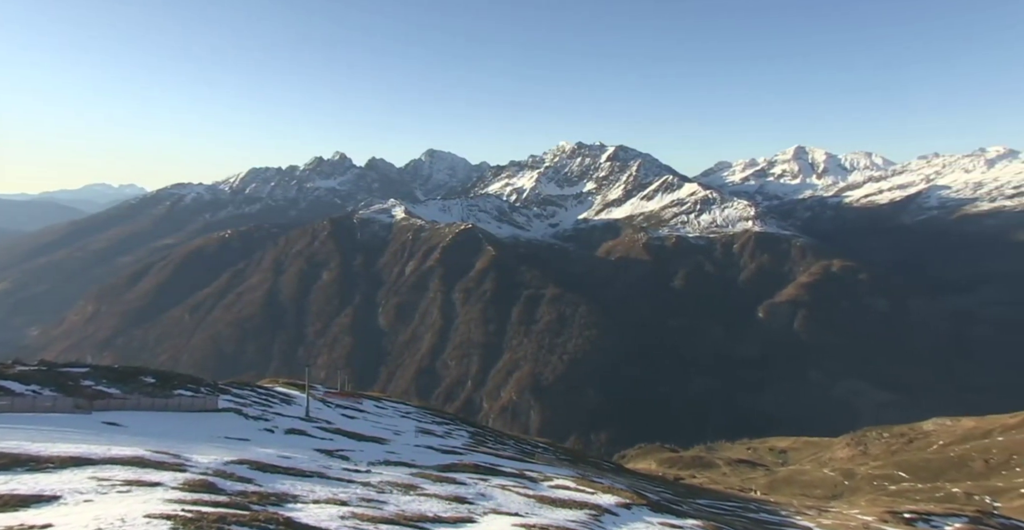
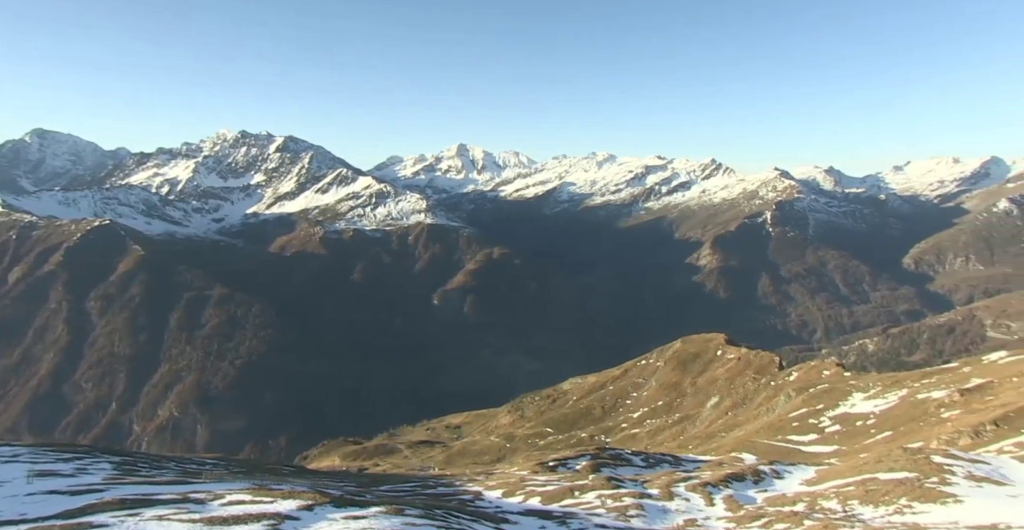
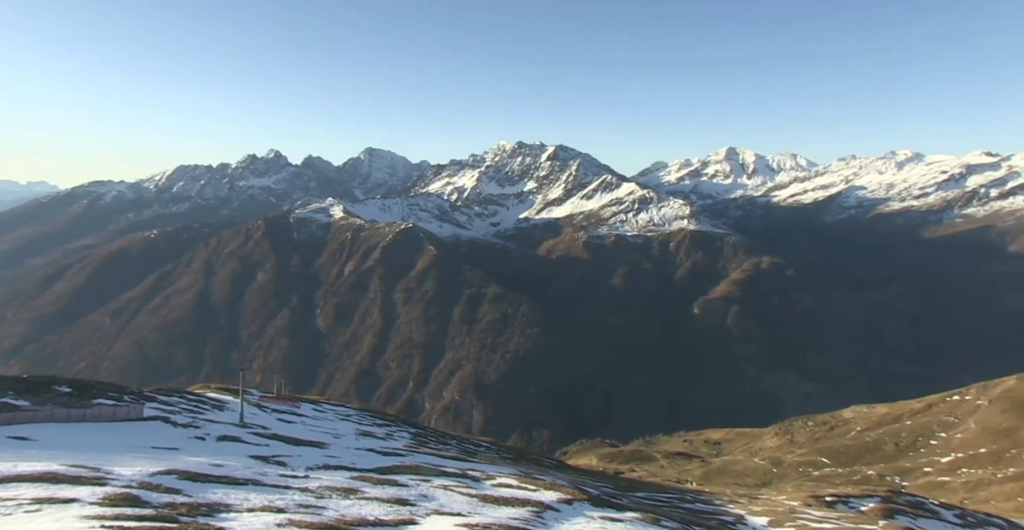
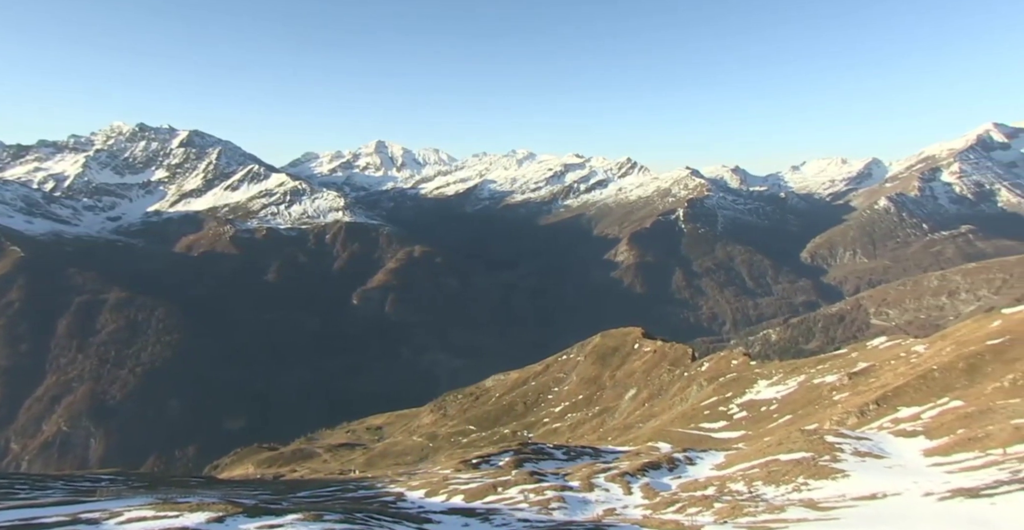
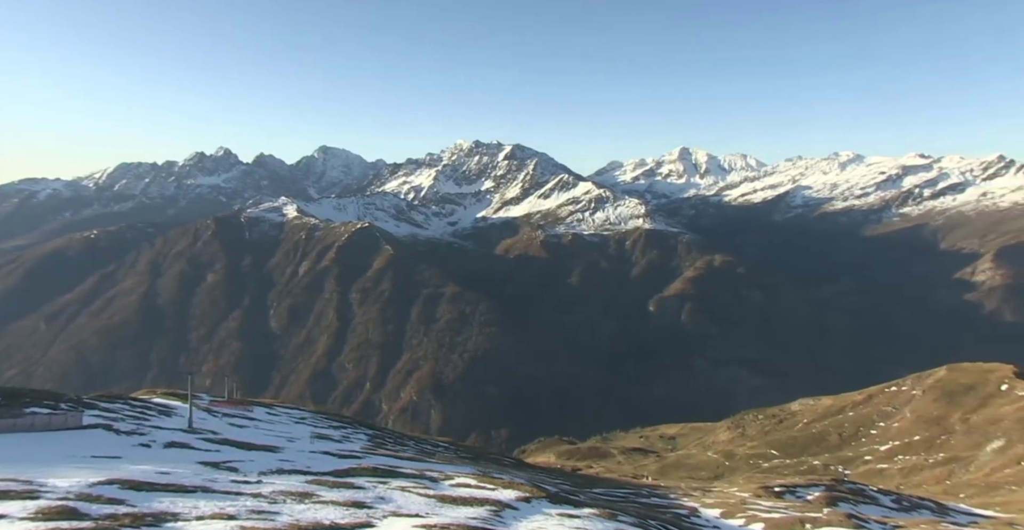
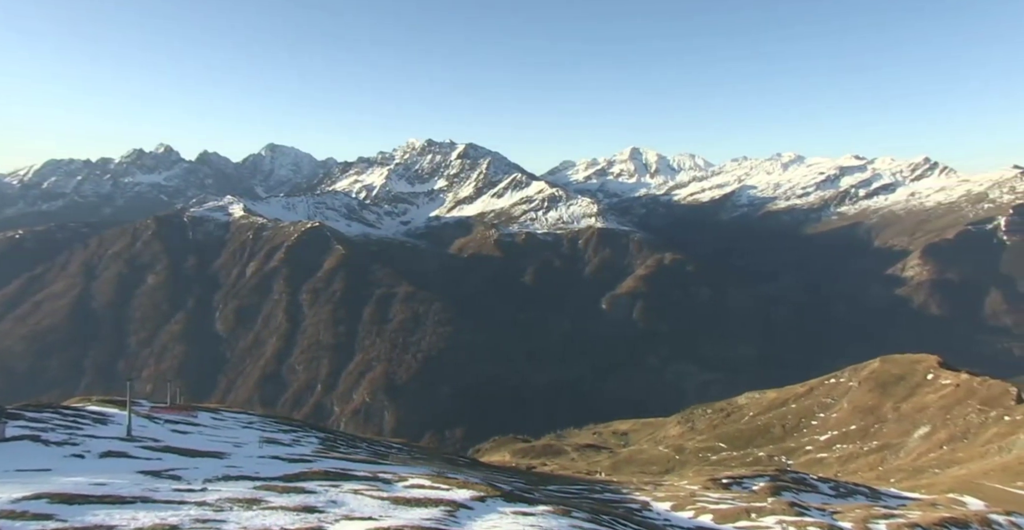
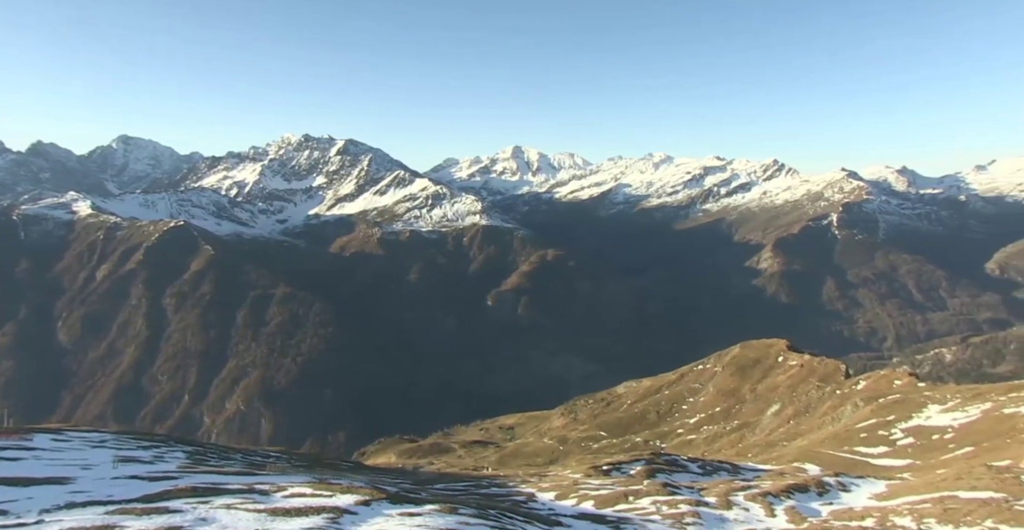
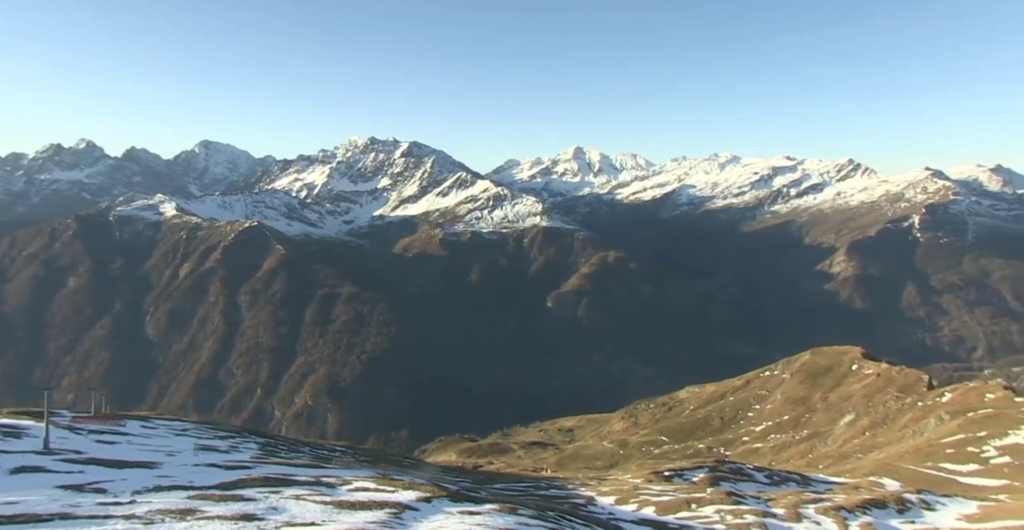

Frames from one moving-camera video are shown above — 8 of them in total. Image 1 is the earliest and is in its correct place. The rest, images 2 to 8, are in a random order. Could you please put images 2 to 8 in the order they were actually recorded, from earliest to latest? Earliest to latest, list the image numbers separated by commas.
3, 5, 6, 8, 7, 2, 4
